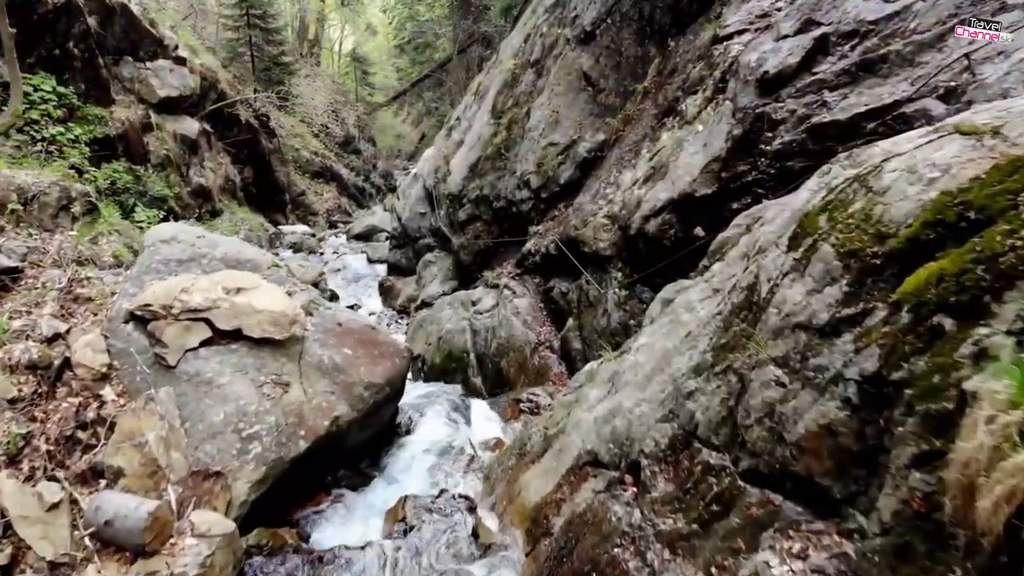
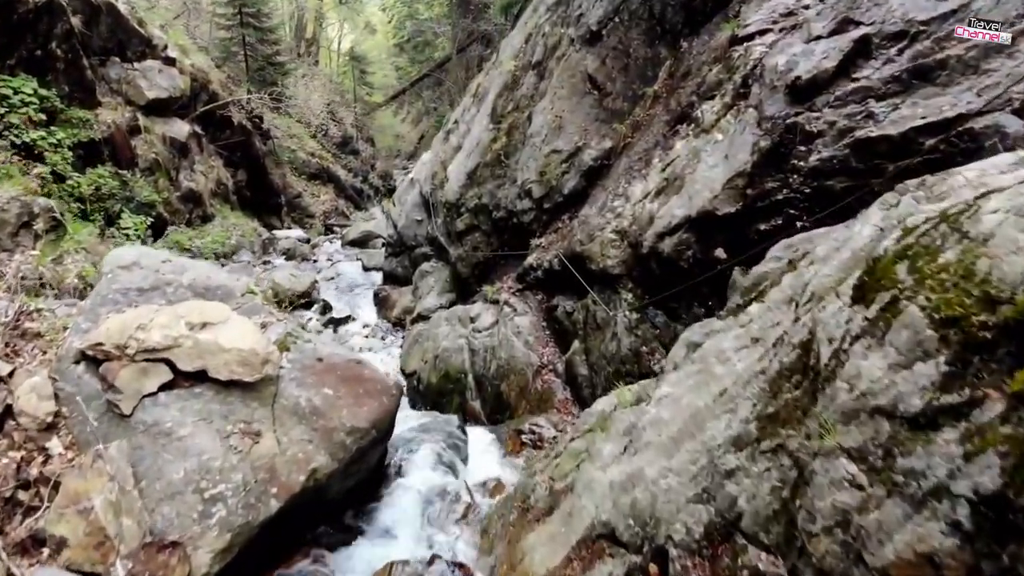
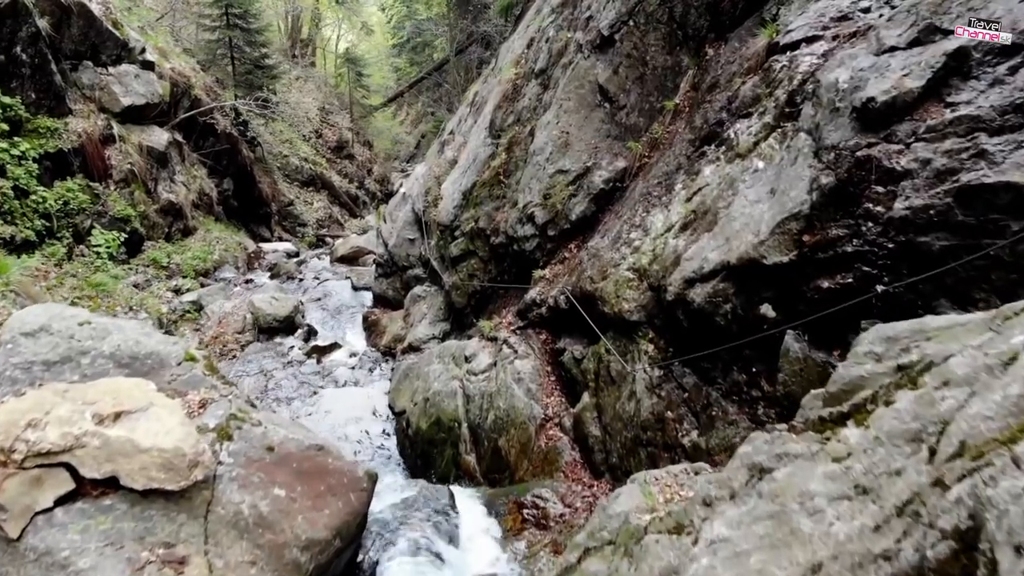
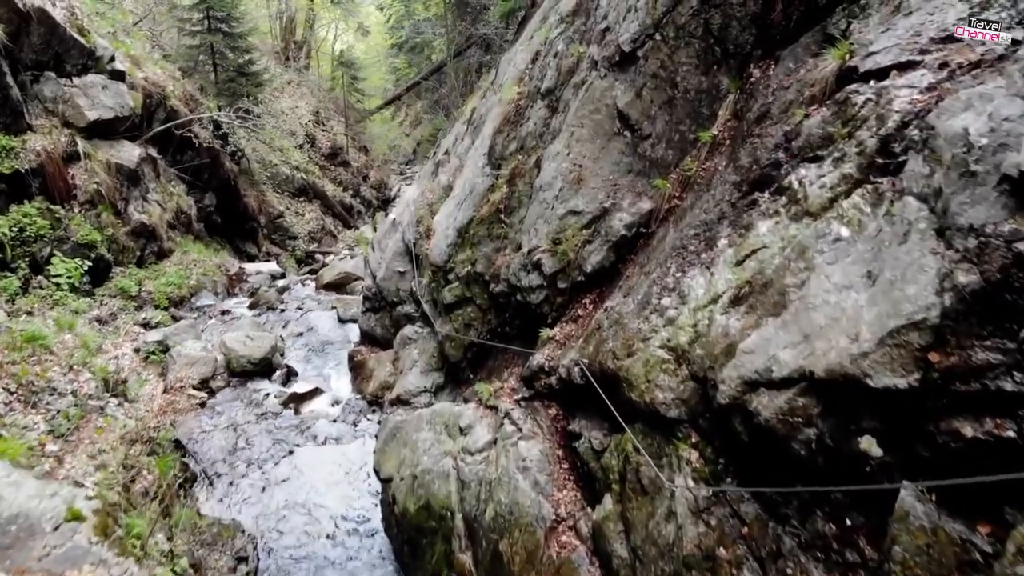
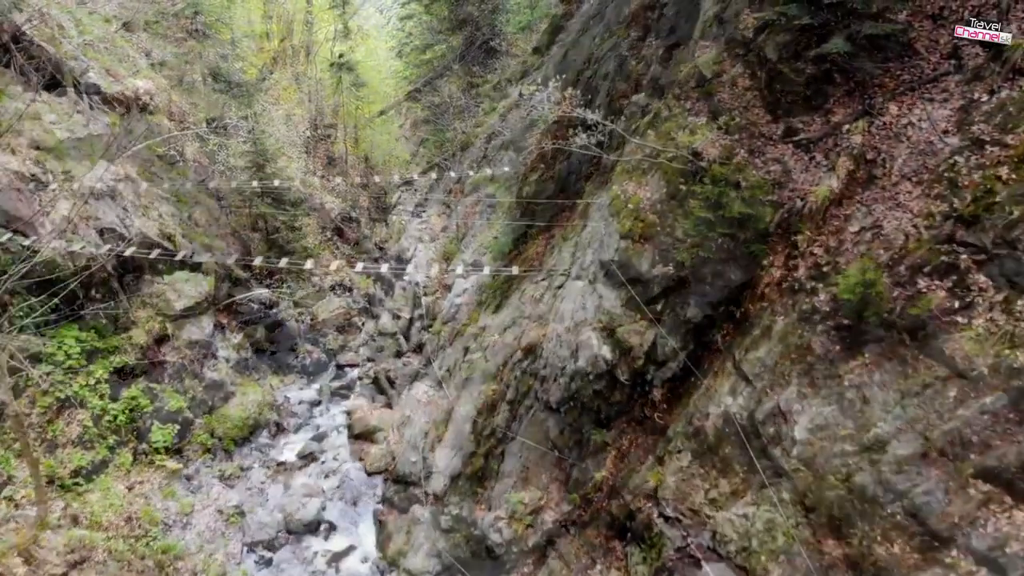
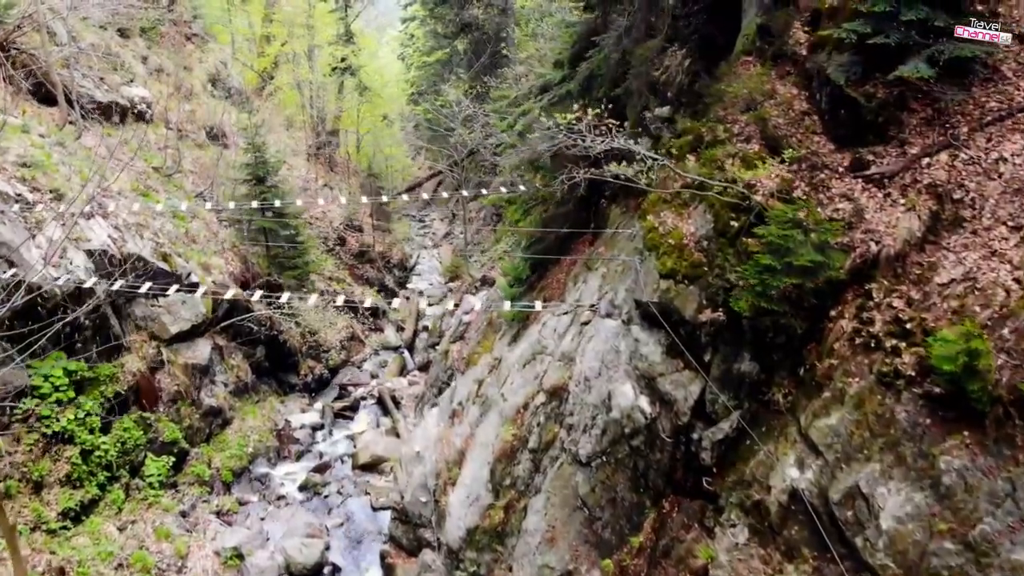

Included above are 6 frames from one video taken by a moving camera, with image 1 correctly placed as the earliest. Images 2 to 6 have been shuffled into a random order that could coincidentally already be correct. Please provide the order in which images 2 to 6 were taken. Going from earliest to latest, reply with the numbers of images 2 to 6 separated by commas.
2, 3, 4, 5, 6
